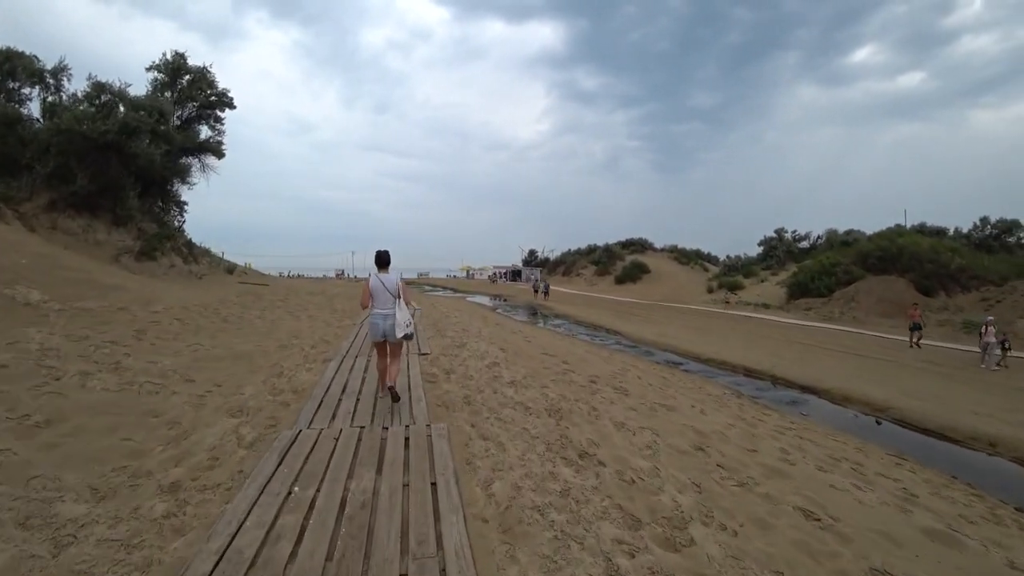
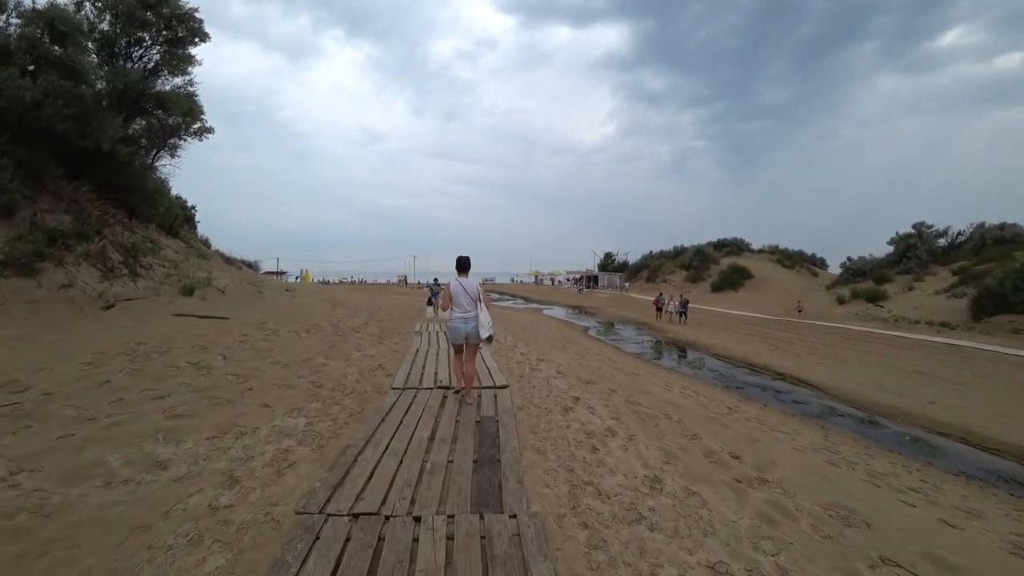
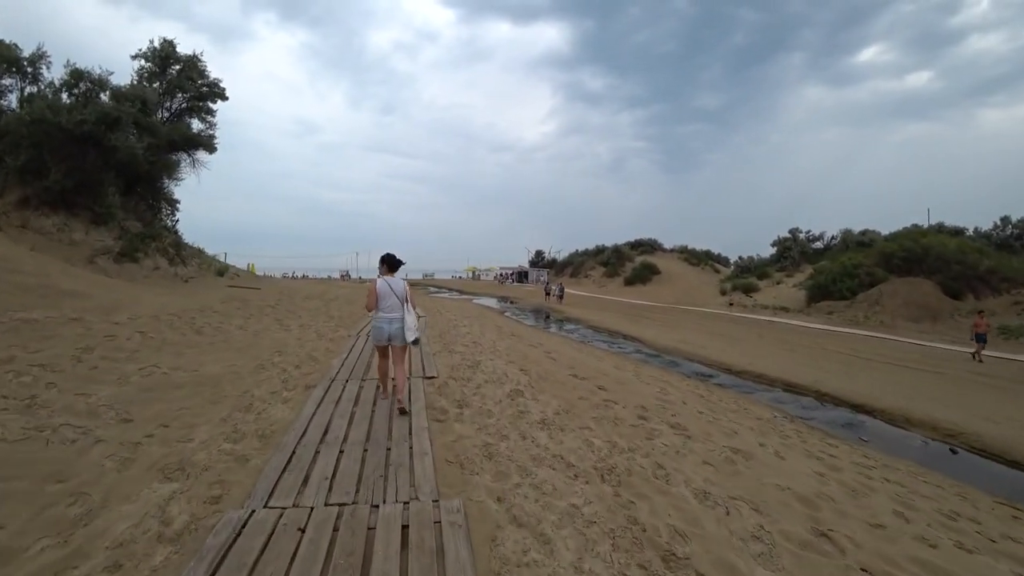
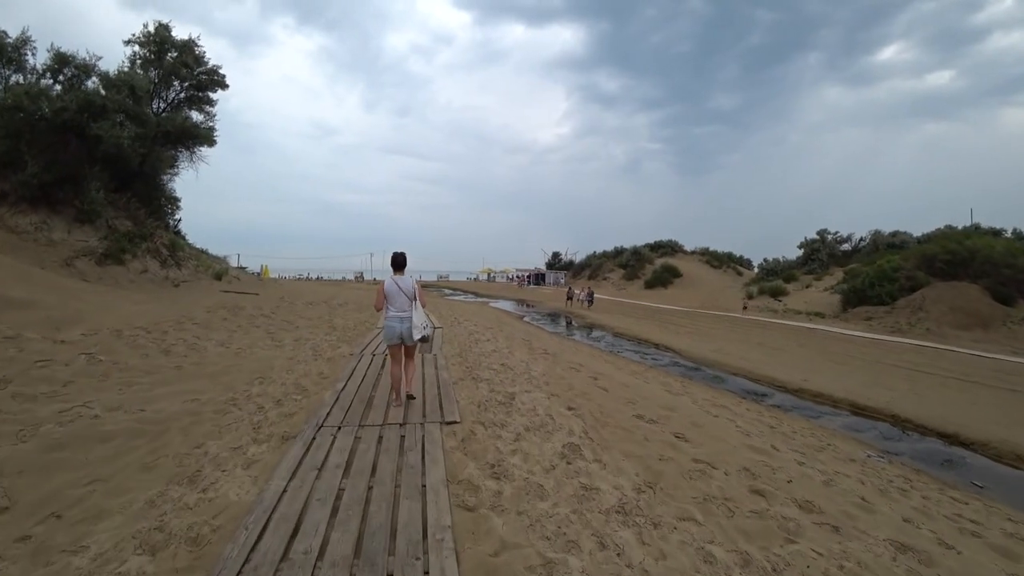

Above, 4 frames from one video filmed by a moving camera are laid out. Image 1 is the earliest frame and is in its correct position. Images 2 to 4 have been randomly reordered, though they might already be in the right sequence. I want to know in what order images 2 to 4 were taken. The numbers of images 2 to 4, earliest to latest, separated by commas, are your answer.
3, 4, 2
